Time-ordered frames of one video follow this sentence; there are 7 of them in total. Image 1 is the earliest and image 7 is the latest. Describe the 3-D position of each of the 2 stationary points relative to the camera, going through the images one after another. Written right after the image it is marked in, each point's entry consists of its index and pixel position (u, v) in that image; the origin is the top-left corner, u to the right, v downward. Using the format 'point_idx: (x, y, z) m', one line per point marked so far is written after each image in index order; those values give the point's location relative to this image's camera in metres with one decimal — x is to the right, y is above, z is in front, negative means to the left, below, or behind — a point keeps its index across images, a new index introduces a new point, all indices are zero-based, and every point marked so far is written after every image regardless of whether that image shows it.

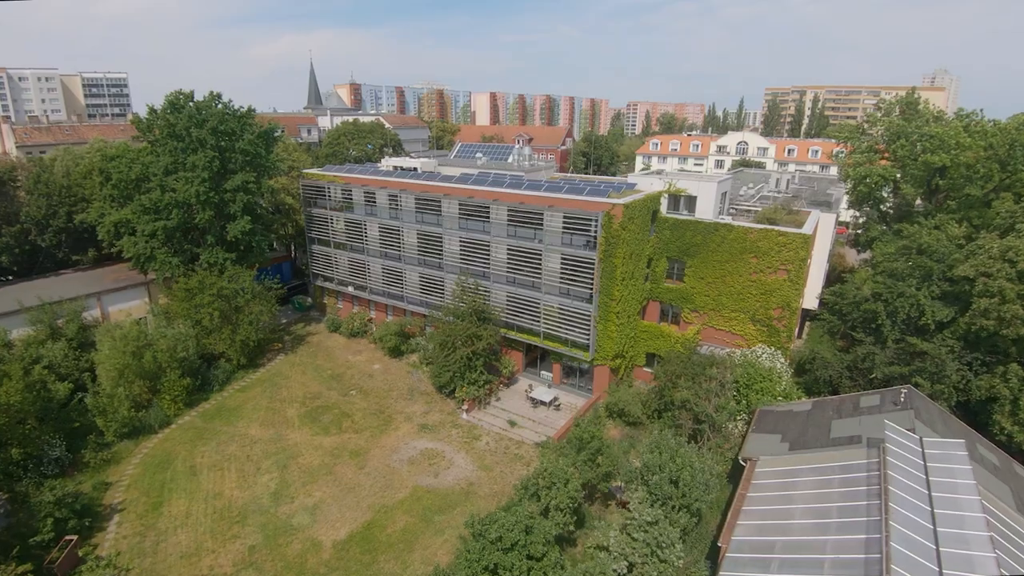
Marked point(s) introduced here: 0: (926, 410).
0: (+15.0, -4.4, +18.0) m
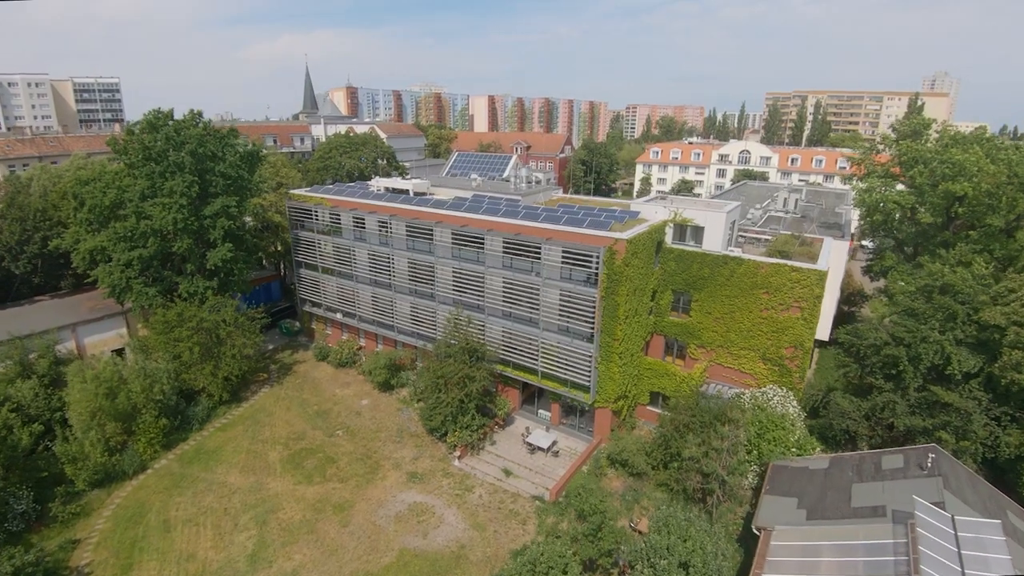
0: (+14.8, -6.2, +16.6) m
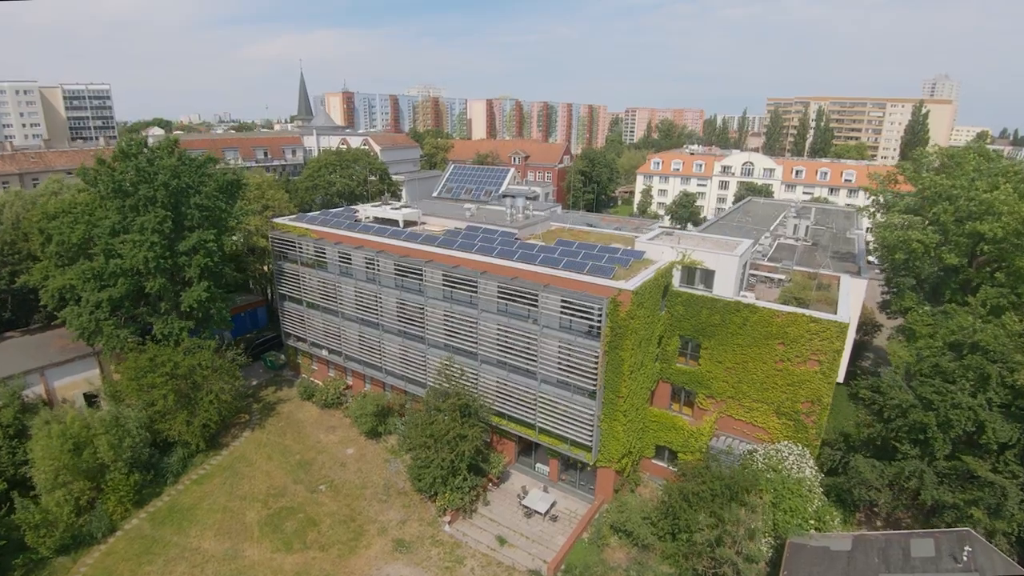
0: (+14.6, -8.4, +14.9) m
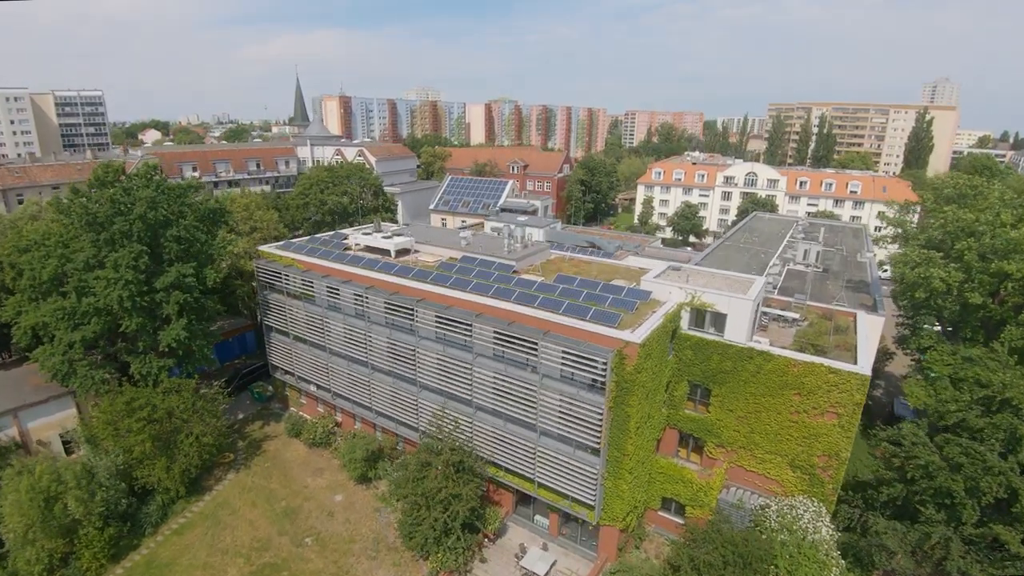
0: (+14.5, -10.2, +13.6) m
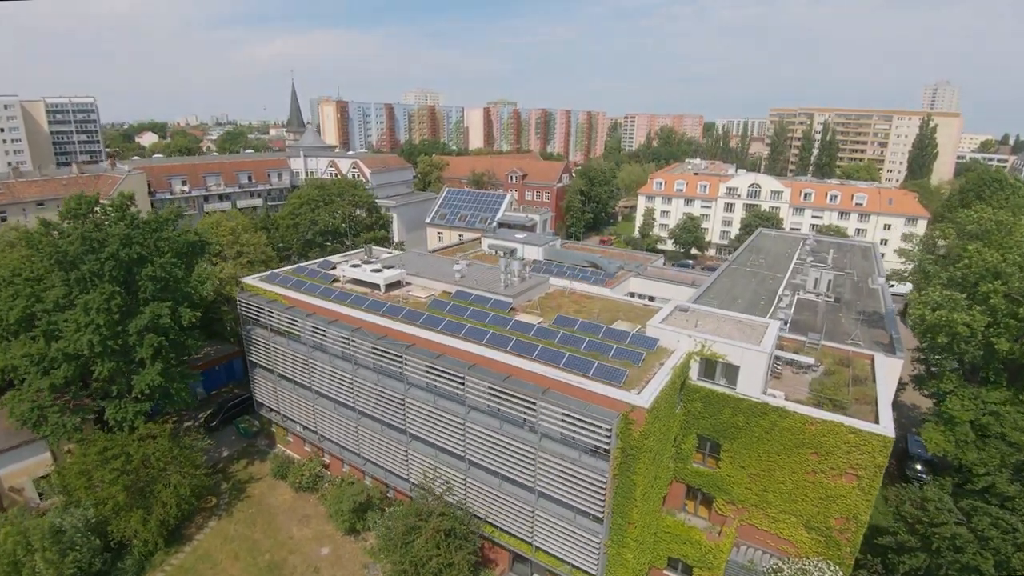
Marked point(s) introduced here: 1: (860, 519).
0: (+14.3, -12.2, +12.2) m
1: (+12.9, -8.6, +18.2) m
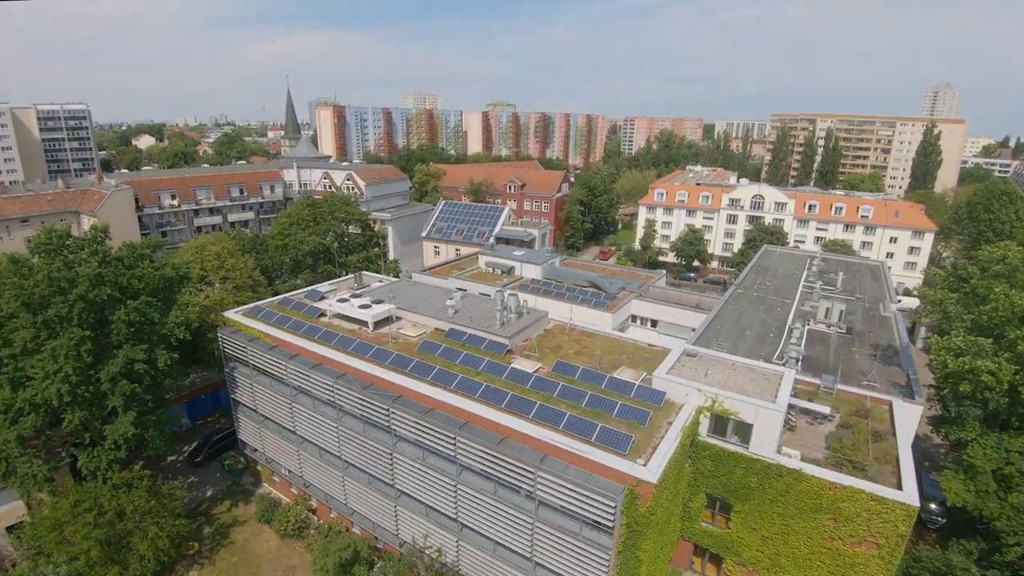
0: (+14.2, -14.0, +10.9) m
1: (+12.7, -10.4, +16.9) m
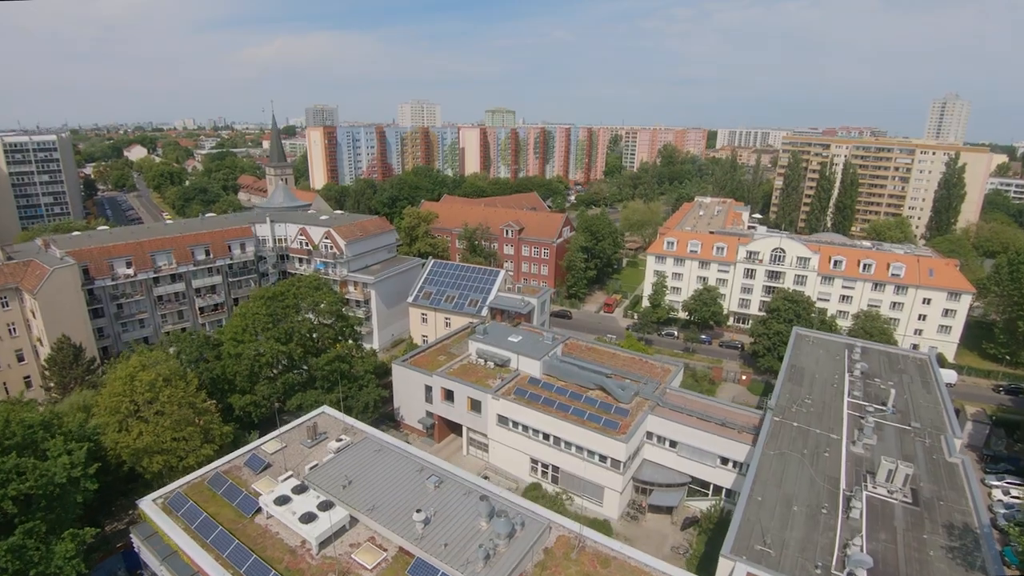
0: (+13.7, -22.0, +5.4) m
1: (+12.3, -18.3, +11.4) m
